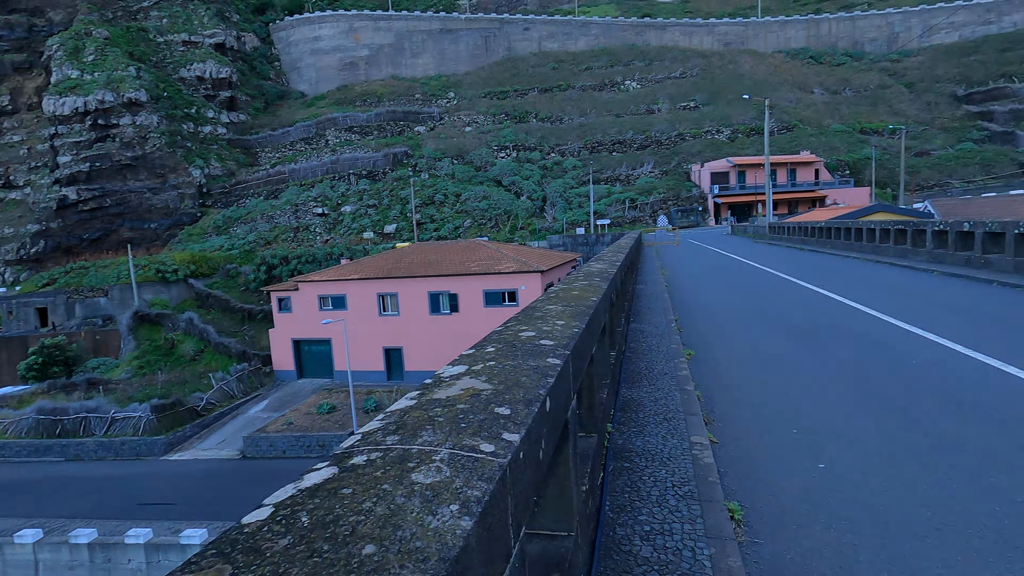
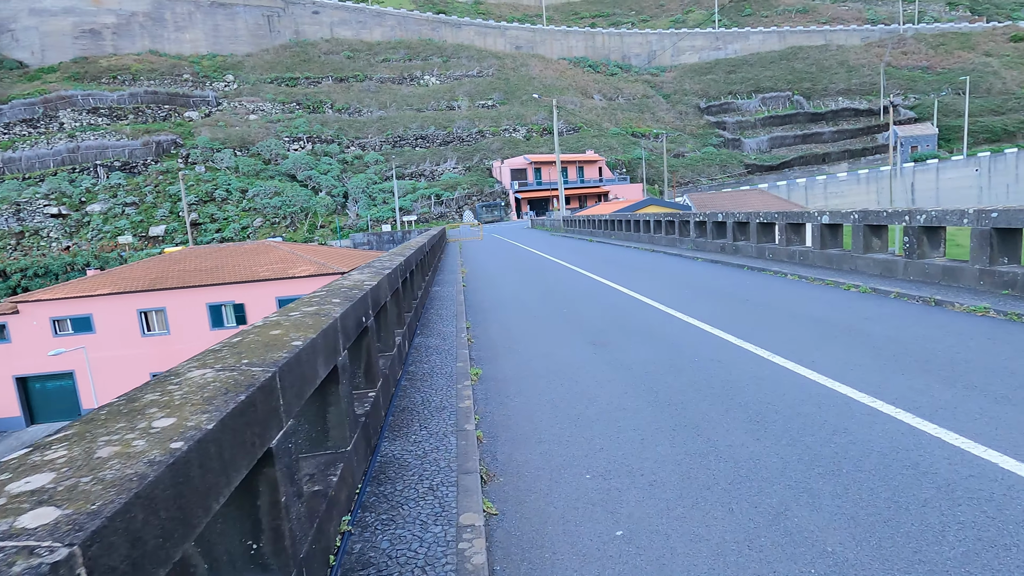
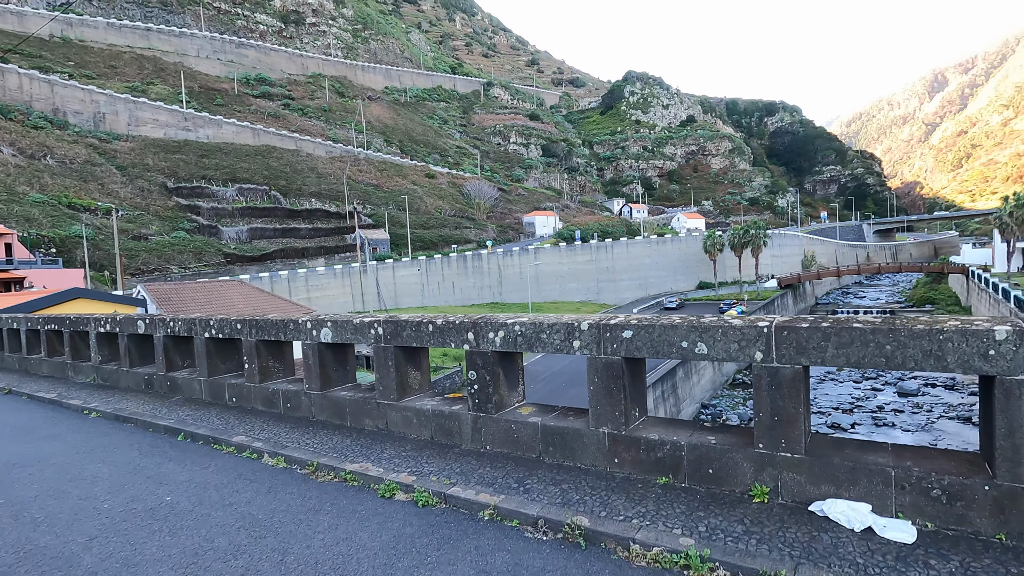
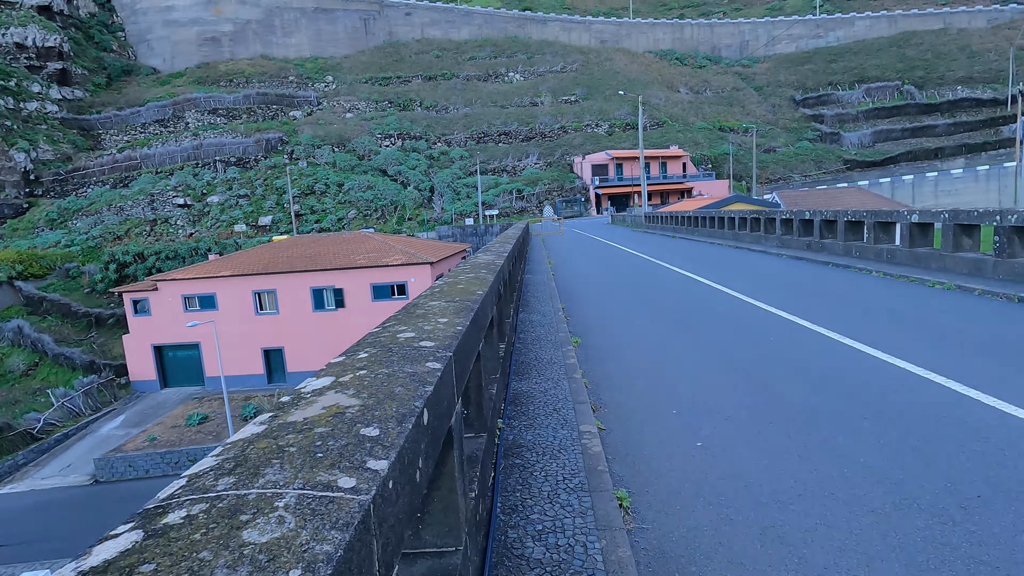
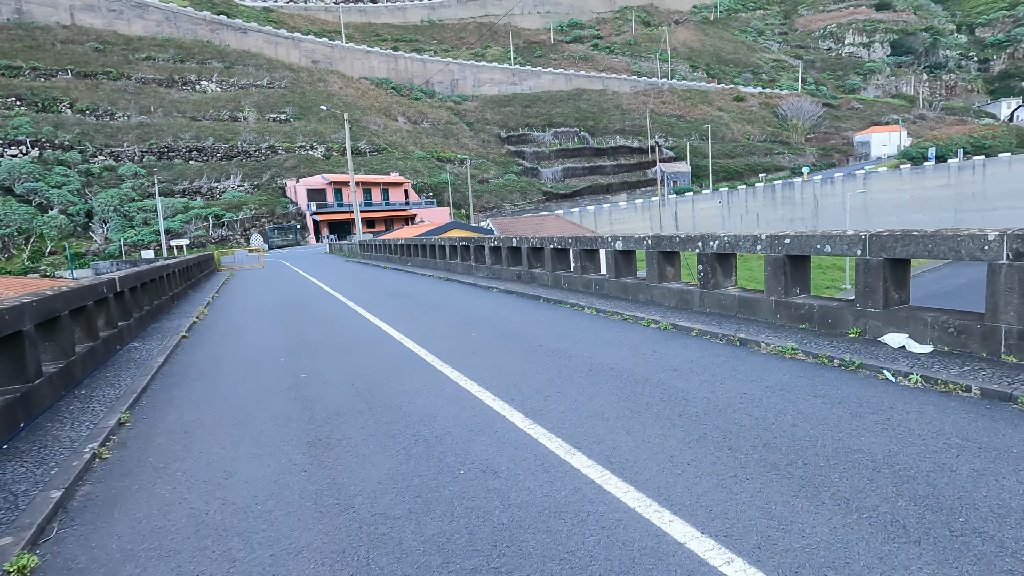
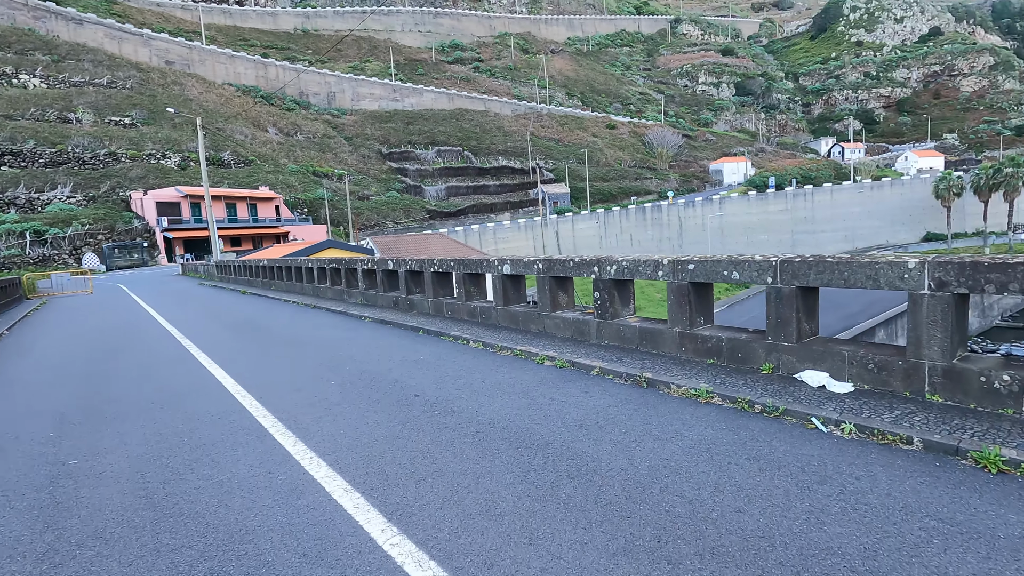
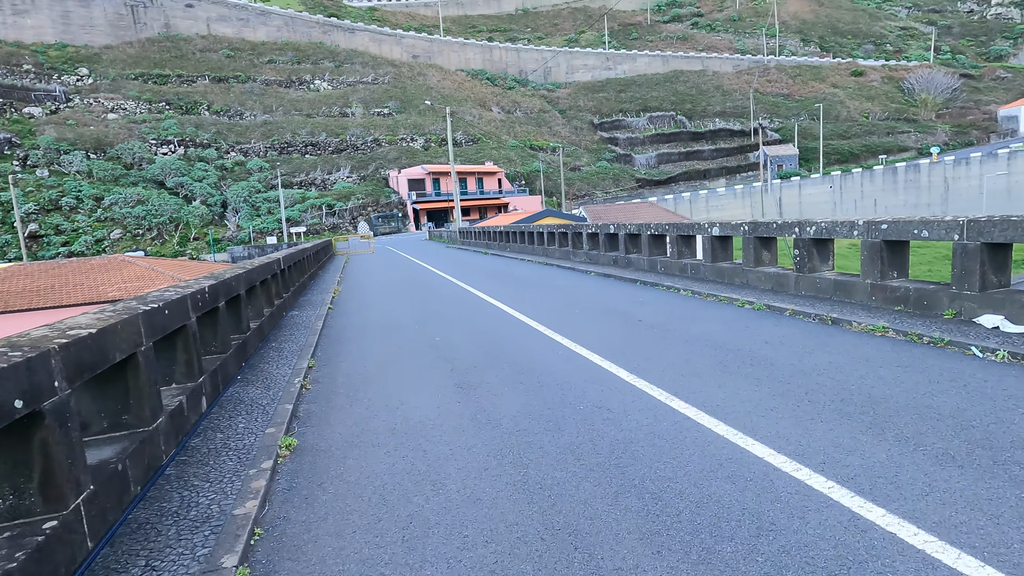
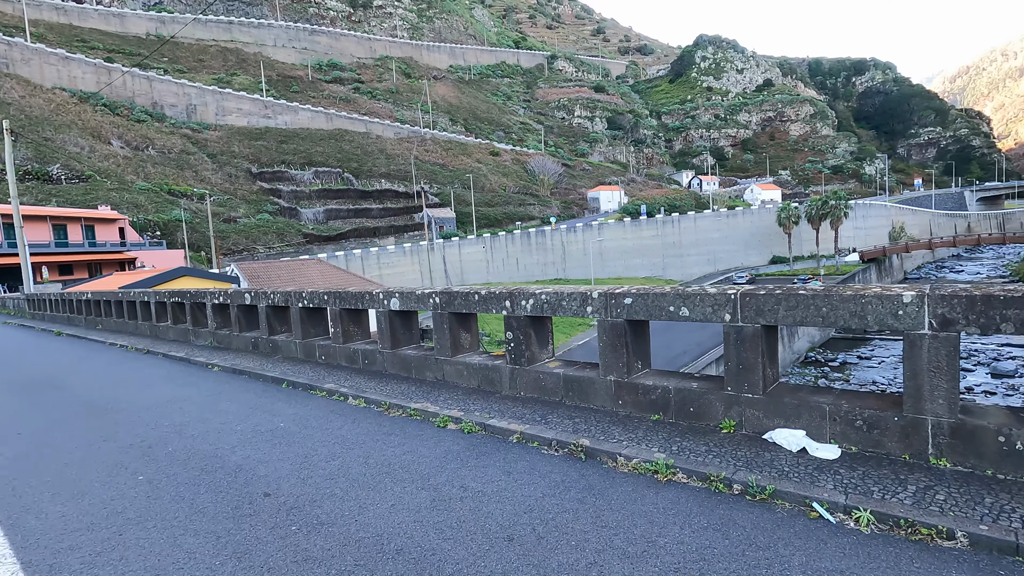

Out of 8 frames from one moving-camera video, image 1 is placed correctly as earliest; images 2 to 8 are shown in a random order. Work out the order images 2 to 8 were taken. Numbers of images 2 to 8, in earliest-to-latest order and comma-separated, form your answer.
4, 2, 7, 5, 6, 8, 3
